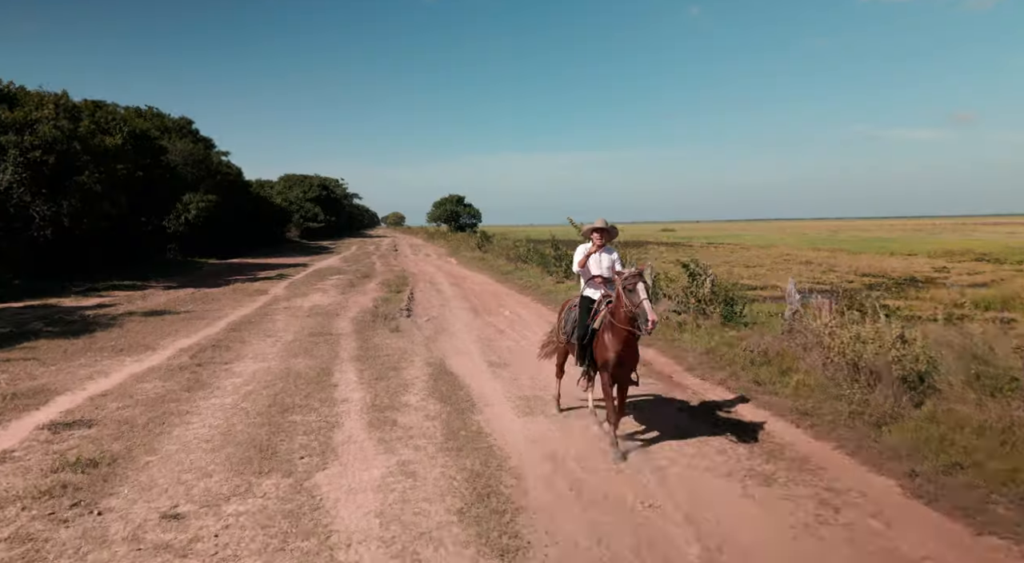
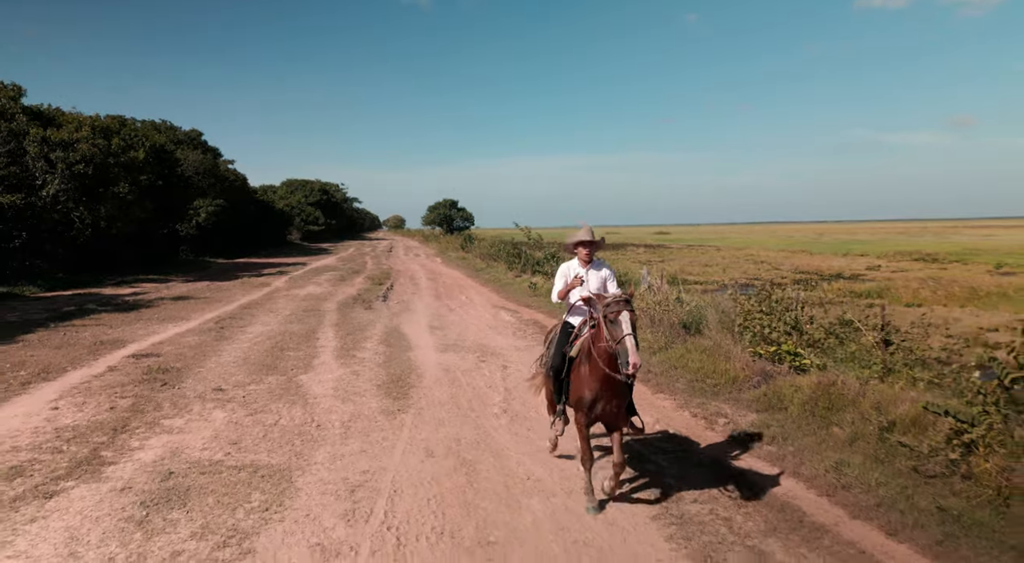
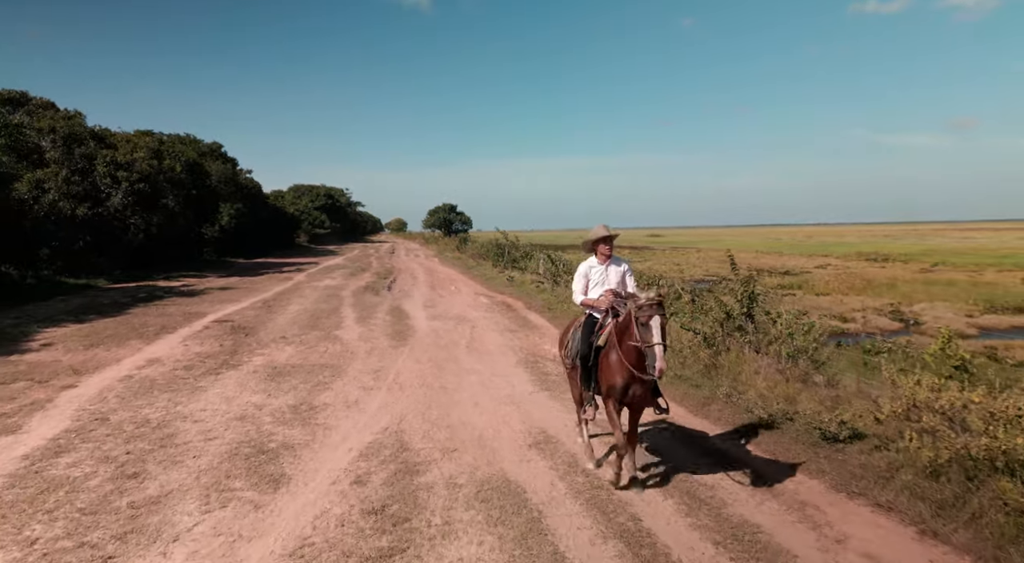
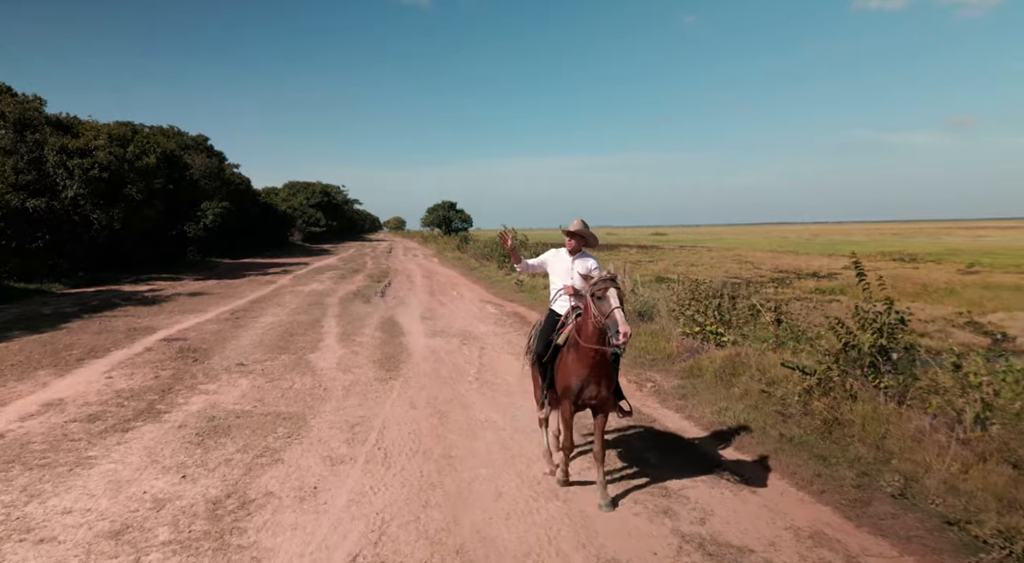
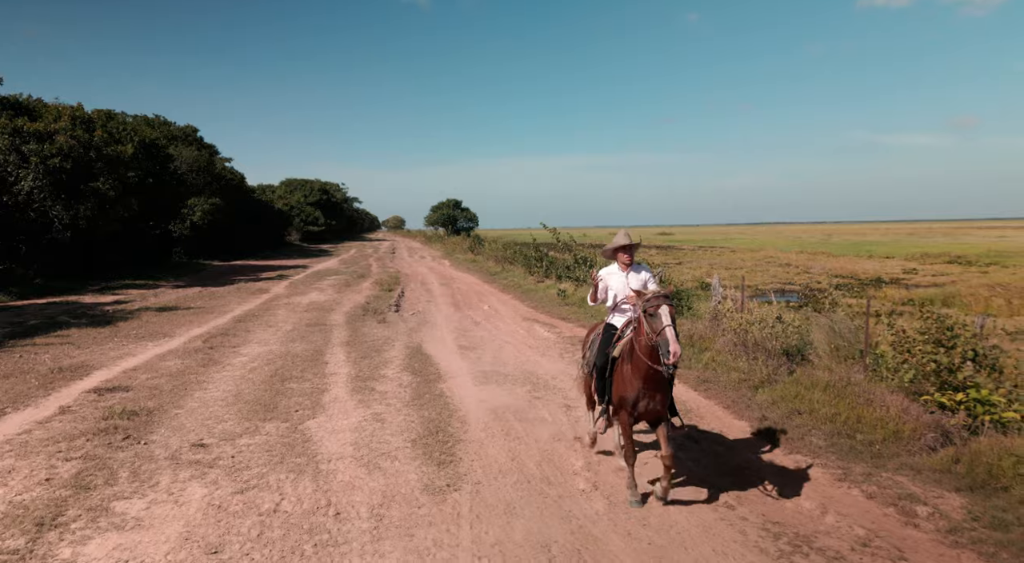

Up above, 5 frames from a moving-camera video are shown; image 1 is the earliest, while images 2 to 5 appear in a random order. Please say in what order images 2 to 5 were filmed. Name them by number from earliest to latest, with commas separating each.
5, 2, 4, 3
